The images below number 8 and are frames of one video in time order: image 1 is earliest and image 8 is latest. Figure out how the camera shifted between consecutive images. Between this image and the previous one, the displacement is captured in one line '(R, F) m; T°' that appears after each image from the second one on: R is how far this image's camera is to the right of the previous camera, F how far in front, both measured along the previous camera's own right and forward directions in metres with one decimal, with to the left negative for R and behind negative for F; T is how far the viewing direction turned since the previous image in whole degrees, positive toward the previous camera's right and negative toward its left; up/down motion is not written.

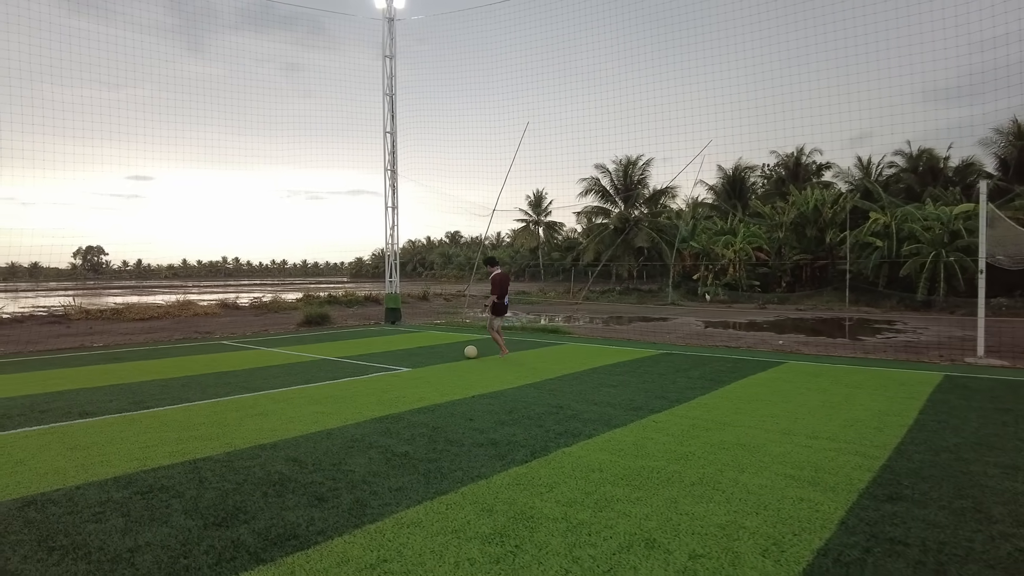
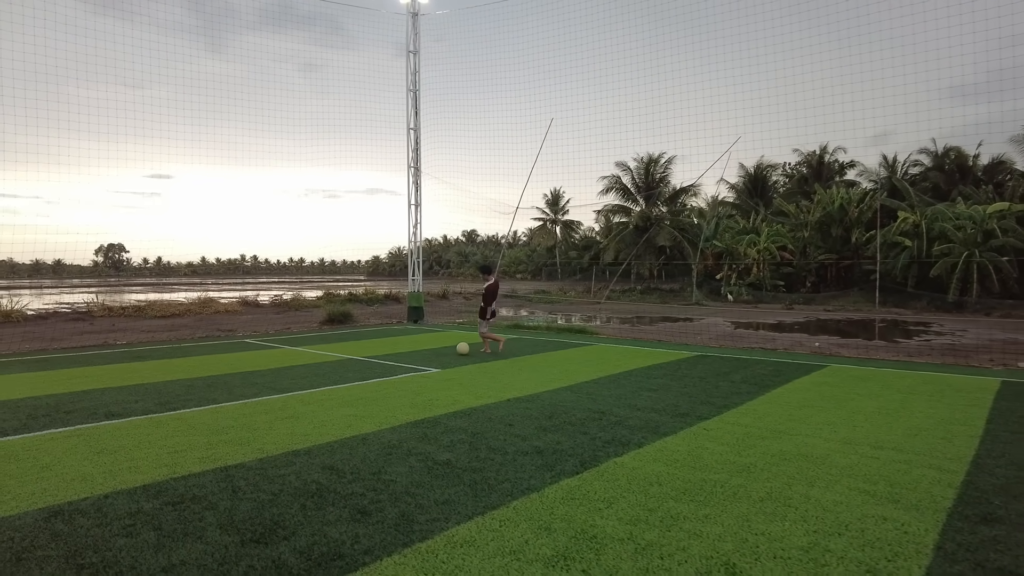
(-0.2, +0.2) m; -1°
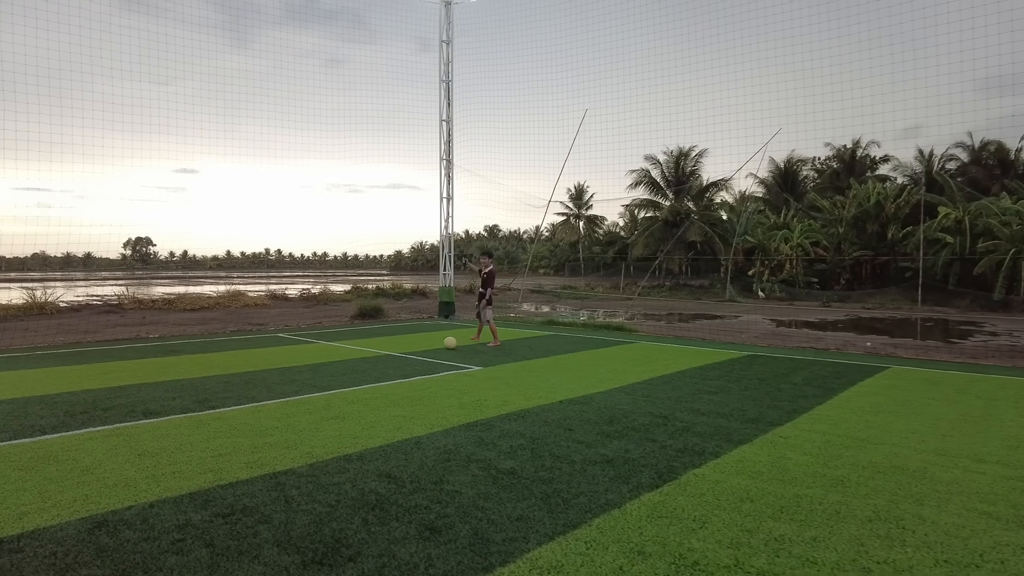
(-0.3, +0.3) m; -2°
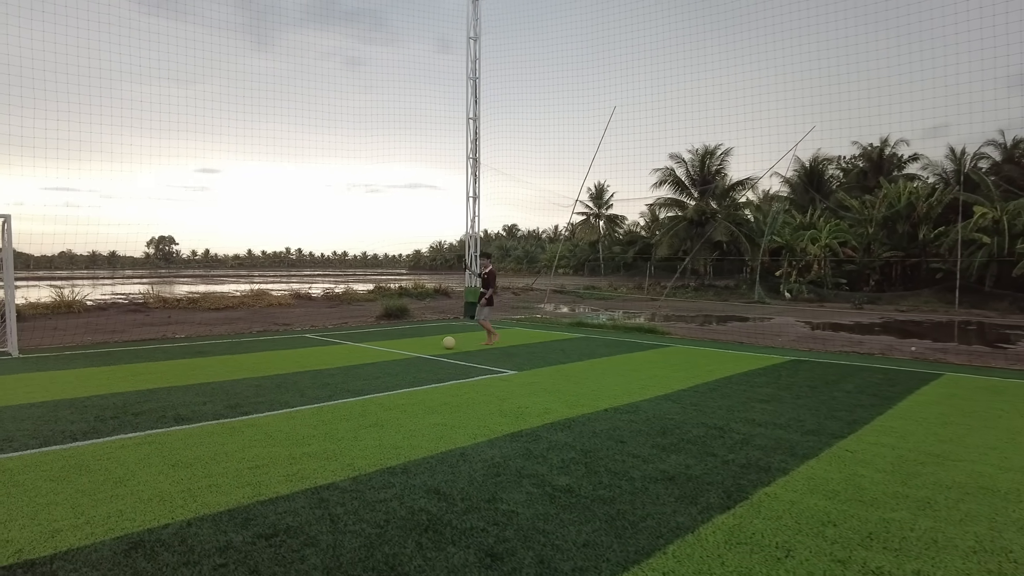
(-0.2, +0.2) m; -2°
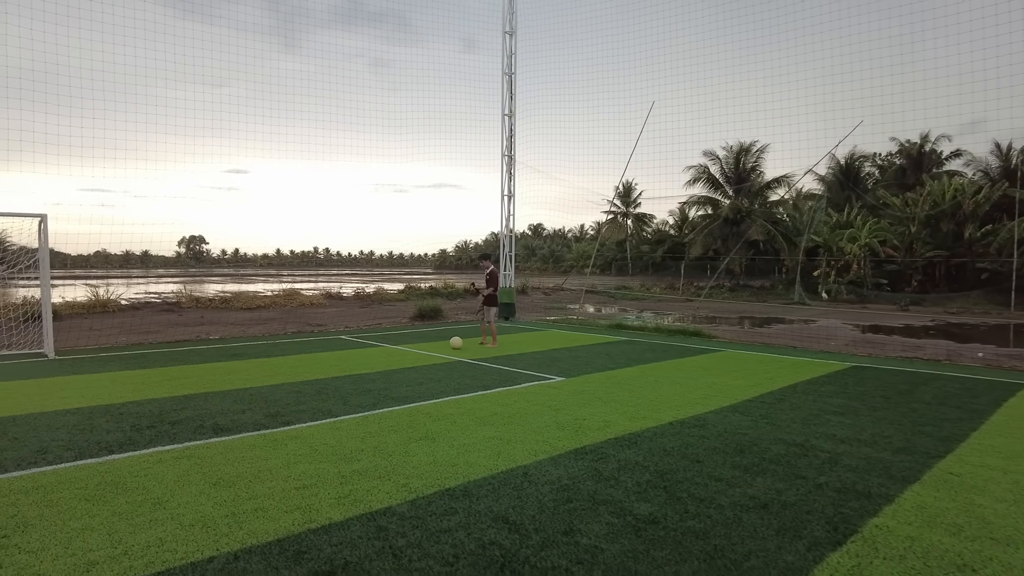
(-0.2, +0.3) m; -2°
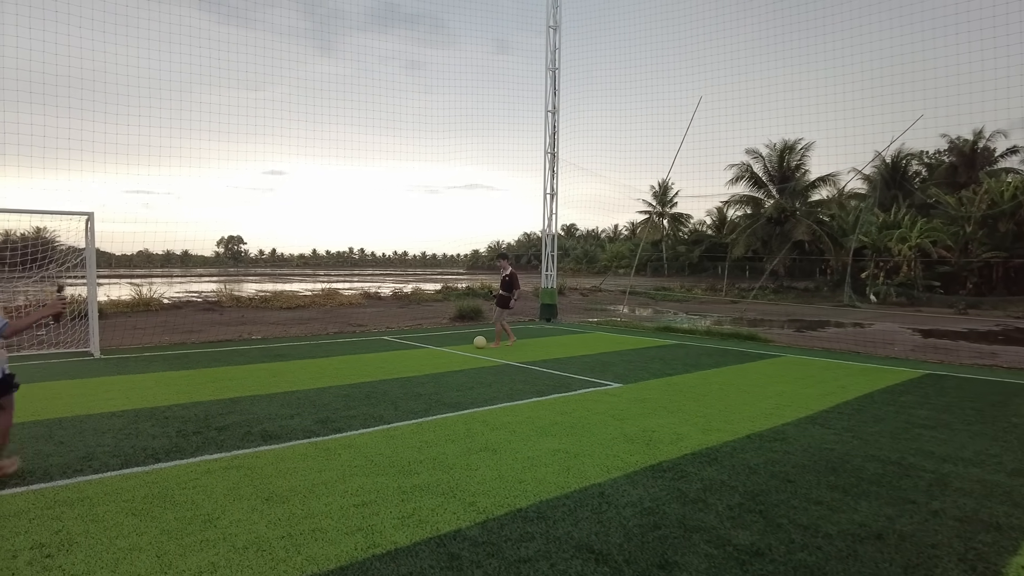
(-0.2, +0.3) m; -3°
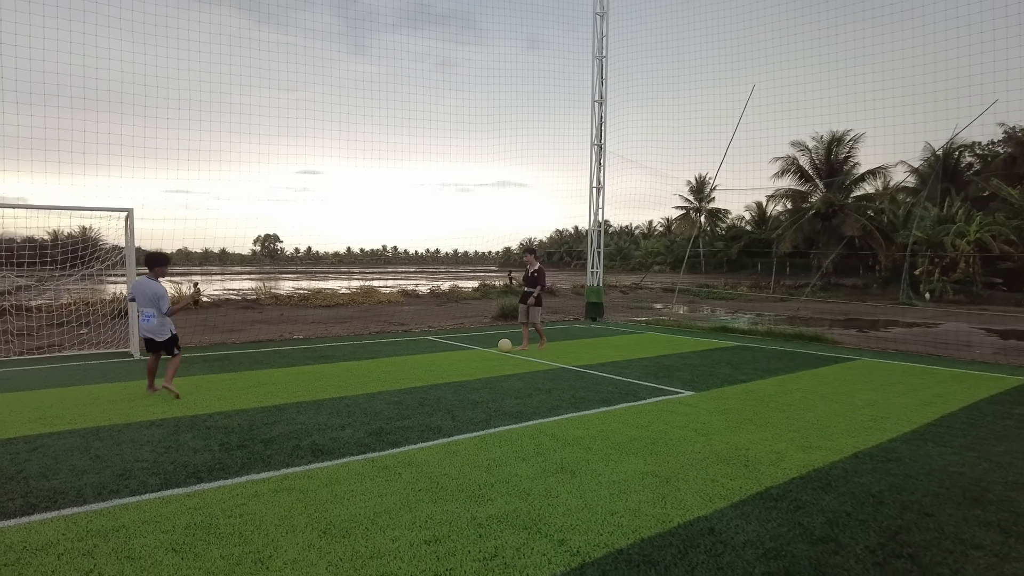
(-0.3, +0.5) m; -3°
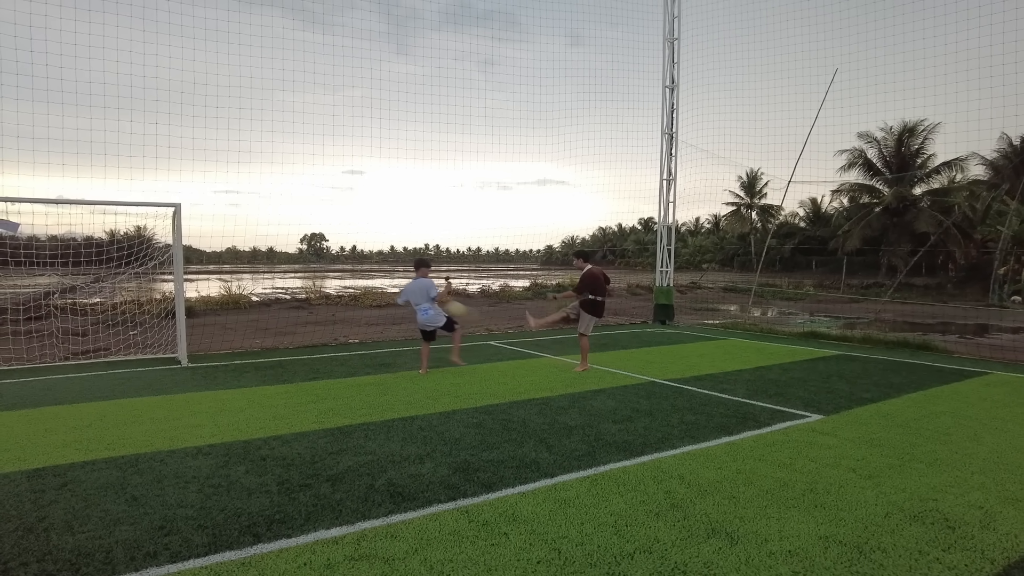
(-0.4, +0.8) m; -4°
